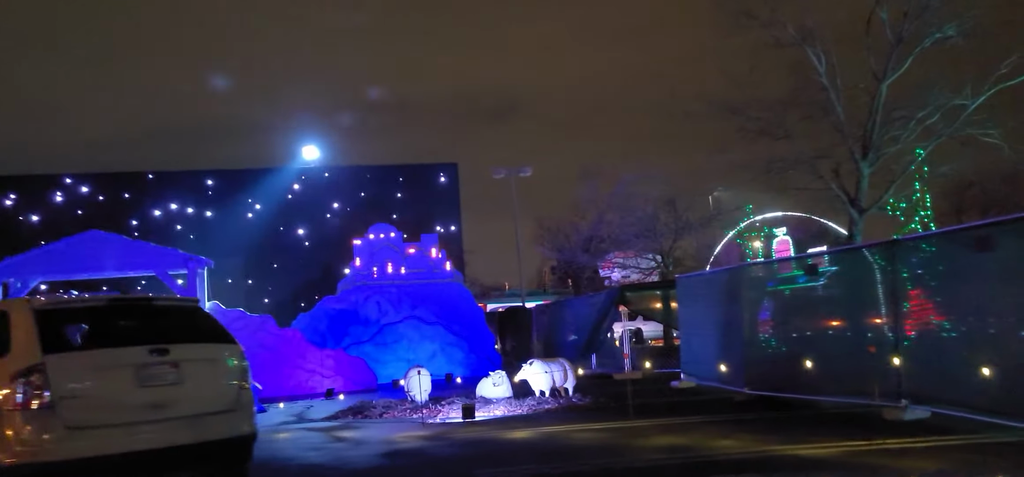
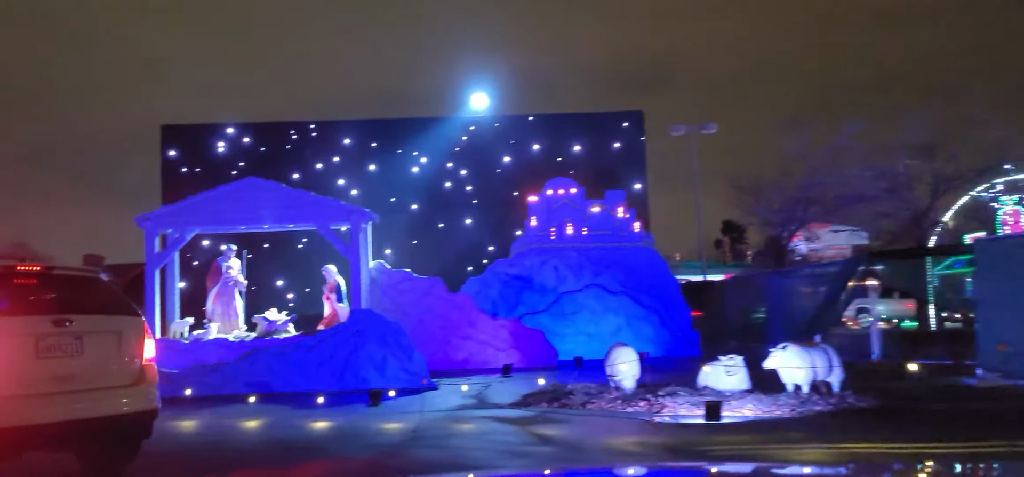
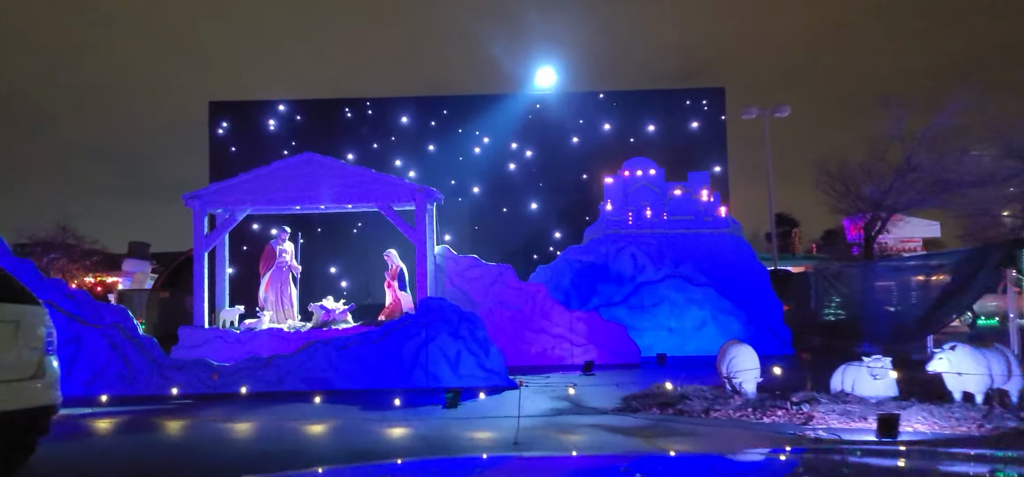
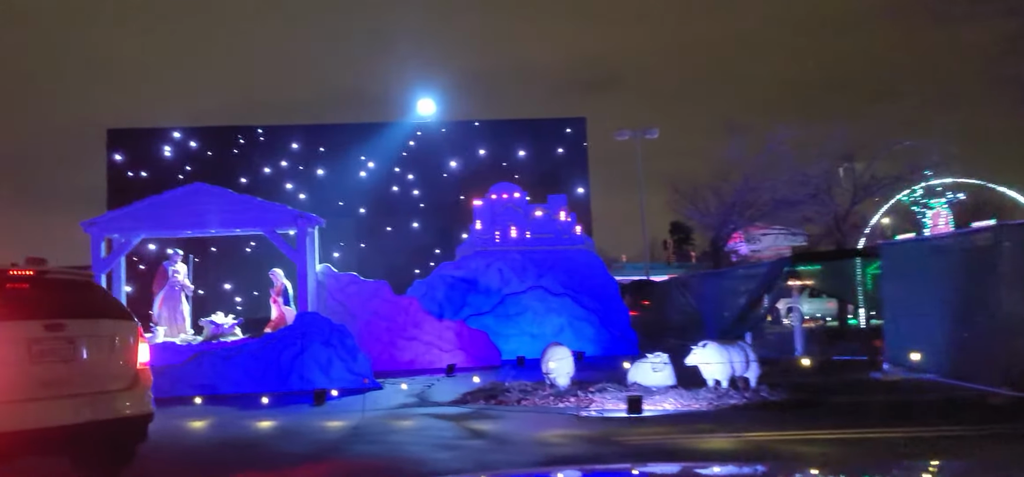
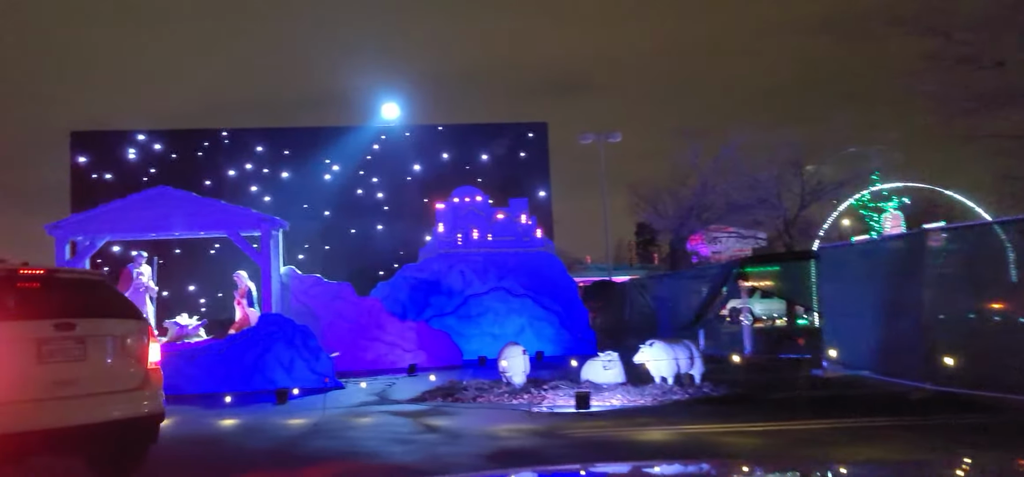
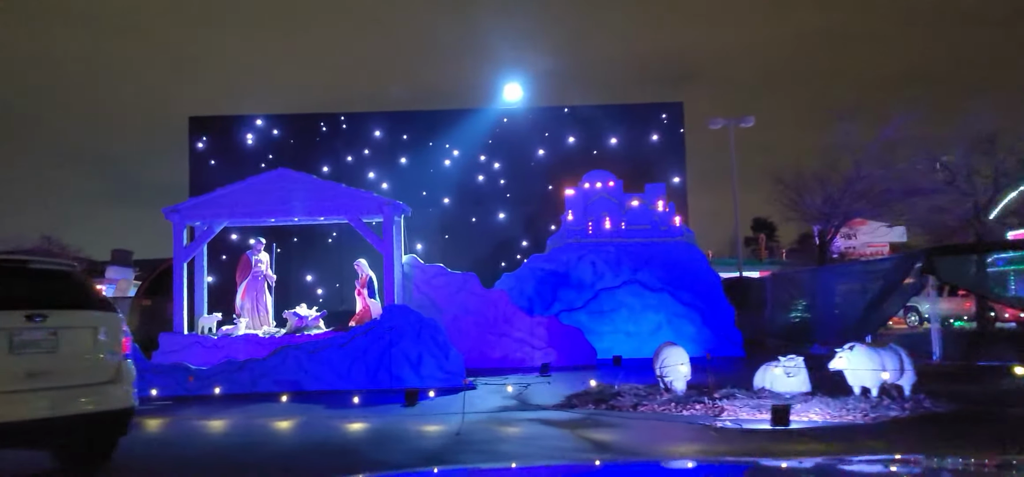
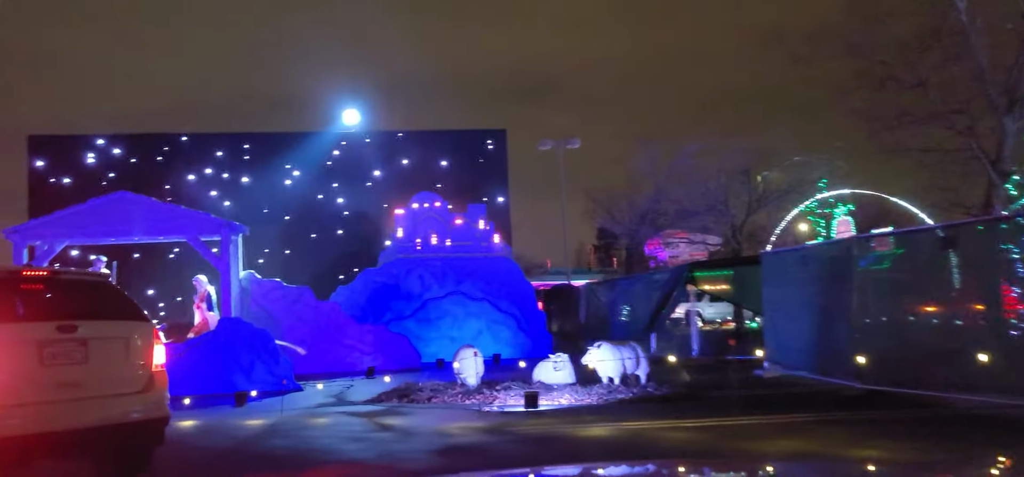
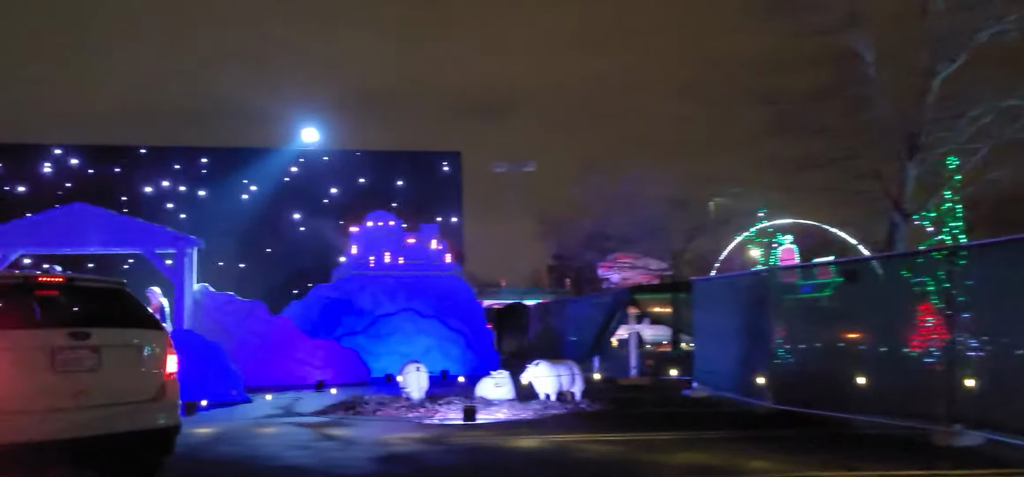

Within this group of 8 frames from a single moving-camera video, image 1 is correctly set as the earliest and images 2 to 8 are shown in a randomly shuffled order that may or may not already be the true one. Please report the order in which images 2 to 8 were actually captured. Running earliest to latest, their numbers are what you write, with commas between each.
8, 7, 5, 4, 2, 6, 3
